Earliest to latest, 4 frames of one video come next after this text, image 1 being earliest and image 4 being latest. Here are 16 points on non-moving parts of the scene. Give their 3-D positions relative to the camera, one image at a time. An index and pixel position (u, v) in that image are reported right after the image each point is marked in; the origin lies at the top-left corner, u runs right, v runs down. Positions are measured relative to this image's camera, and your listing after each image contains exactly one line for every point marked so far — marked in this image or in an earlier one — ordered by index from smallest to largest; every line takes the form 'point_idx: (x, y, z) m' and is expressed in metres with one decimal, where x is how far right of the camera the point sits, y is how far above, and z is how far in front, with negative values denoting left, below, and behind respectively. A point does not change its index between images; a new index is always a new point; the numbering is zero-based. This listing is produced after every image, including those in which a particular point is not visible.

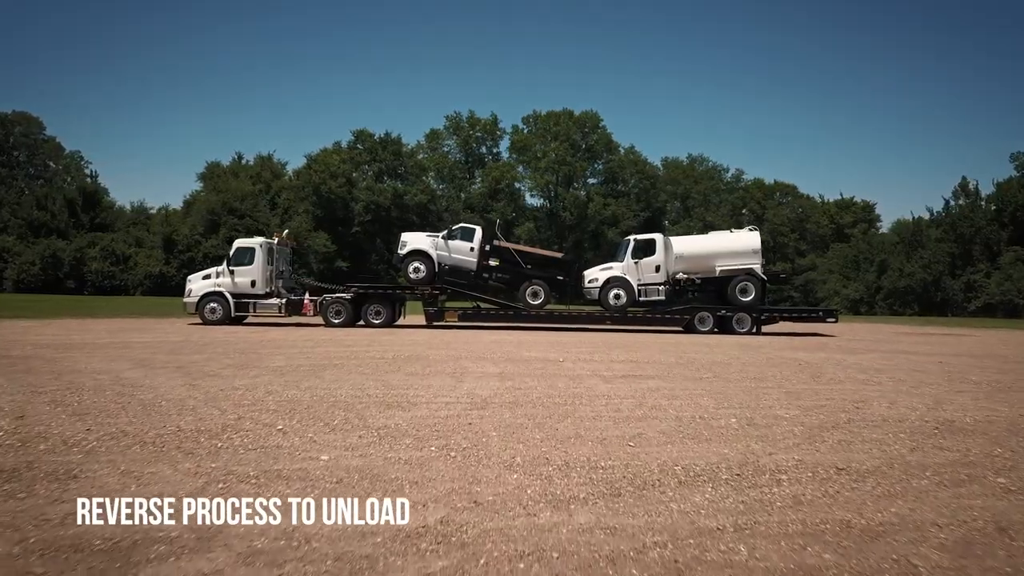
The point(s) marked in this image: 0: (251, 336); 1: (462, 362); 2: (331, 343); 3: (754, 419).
0: (-4.1, -0.7, +16.3) m
1: (-0.5, -0.8, +10.6) m
2: (-2.6, -0.8, +14.5) m
3: (+1.5, -0.8, +6.5) m
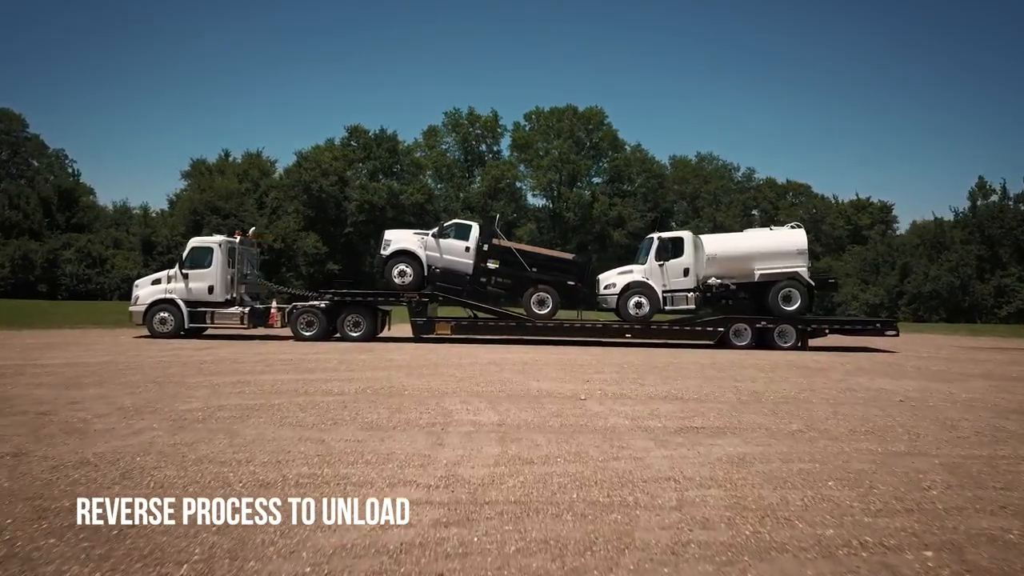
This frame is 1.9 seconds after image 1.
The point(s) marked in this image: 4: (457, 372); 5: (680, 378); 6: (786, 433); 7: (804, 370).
0: (-4.0, -0.8, +13.4) m
1: (-0.5, -0.9, +7.6) m
2: (-2.5, -0.9, +11.6) m
3: (+1.6, -0.9, +3.6) m
4: (-0.6, -0.9, +10.6) m
5: (+1.7, -0.9, +10.4) m
6: (+1.7, -0.9, +6.4) m
7: (+3.4, -0.9, +11.9) m
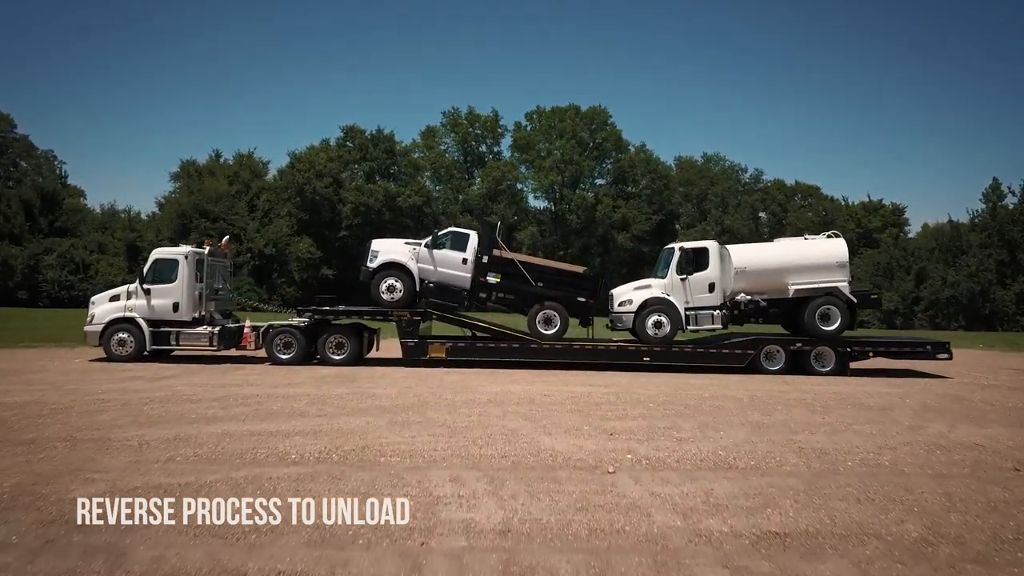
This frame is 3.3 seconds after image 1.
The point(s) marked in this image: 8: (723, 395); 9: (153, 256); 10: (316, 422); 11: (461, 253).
0: (-4.0, -1.1, +11.5) m
1: (-0.4, -1.1, +5.8) m
2: (-2.5, -1.1, +9.7) m
3: (+1.6, -1.1, +1.7) m
4: (-0.5, -1.1, +8.7) m
5: (+1.7, -1.1, +8.5) m
6: (+1.7, -1.1, +4.5) m
7: (+3.4, -1.2, +10.1) m
8: (+2.3, -1.2, +11.3) m
9: (-5.2, +0.5, +15.0) m
10: (-1.6, -1.1, +8.7) m
11: (-0.7, +0.5, +14.8) m
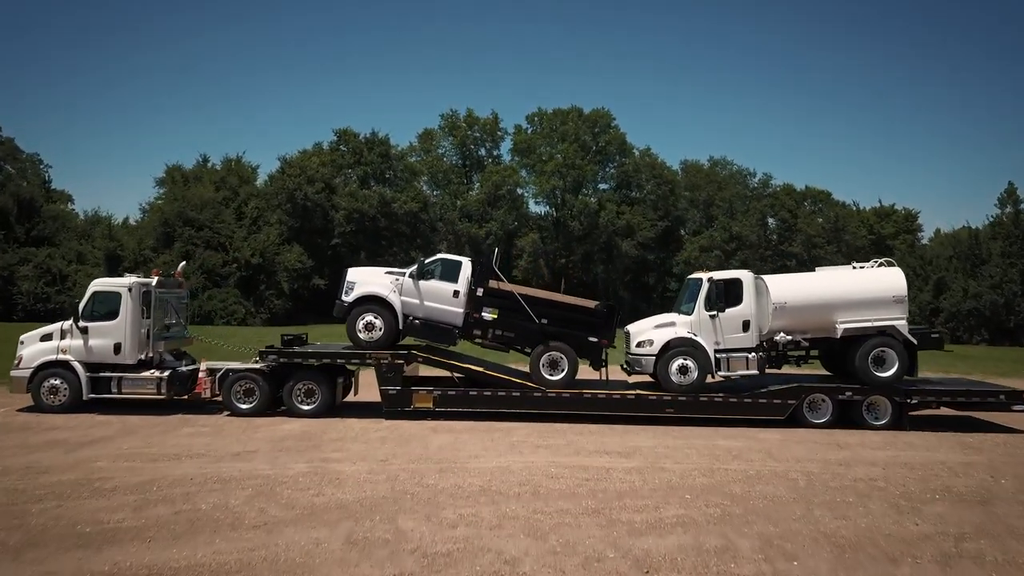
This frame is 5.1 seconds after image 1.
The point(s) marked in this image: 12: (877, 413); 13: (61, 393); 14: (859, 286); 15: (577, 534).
0: (-4.0, -1.5, +9.3) m
1: (-0.5, -1.5, +3.6) m
2: (-2.5, -1.6, +7.5) m
3: (+1.6, -1.6, -0.5) m
4: (-0.5, -1.6, +6.5) m
5: (+1.7, -1.6, +6.3) m
6: (+1.7, -1.6, +2.4) m
7: (+3.4, -1.6, +7.9) m
8: (+2.3, -1.6, +9.2) m
9: (-5.2, 0.0, +12.8) m
10: (-1.6, -1.6, +6.5) m
11: (-0.7, 0.0, +12.7) m
12: (+4.4, -1.5, +12.4) m
13: (-5.5, -1.3, +12.7) m
14: (+4.2, 0.0, +12.4) m
15: (+0.4, -1.6, +6.7) m
